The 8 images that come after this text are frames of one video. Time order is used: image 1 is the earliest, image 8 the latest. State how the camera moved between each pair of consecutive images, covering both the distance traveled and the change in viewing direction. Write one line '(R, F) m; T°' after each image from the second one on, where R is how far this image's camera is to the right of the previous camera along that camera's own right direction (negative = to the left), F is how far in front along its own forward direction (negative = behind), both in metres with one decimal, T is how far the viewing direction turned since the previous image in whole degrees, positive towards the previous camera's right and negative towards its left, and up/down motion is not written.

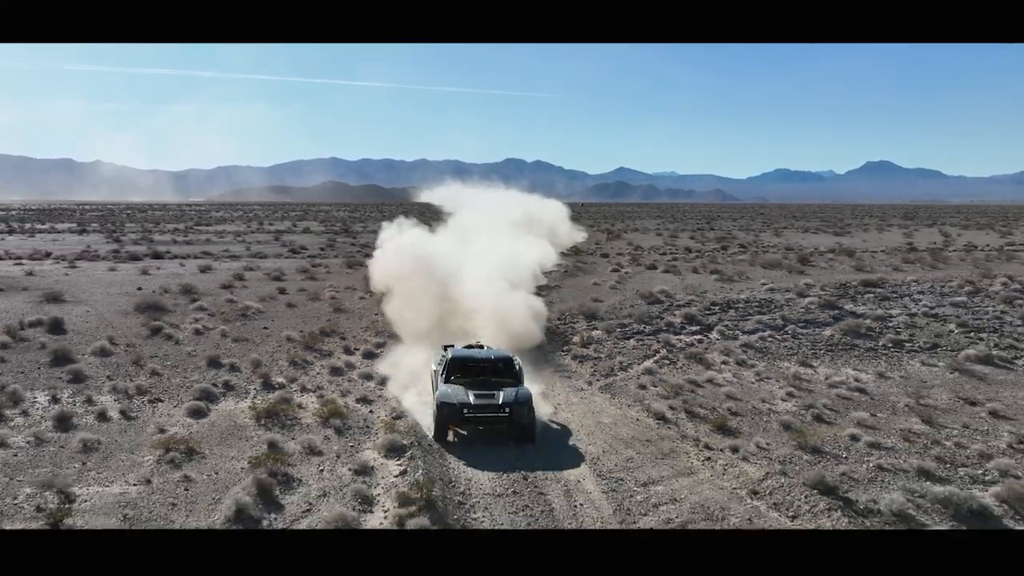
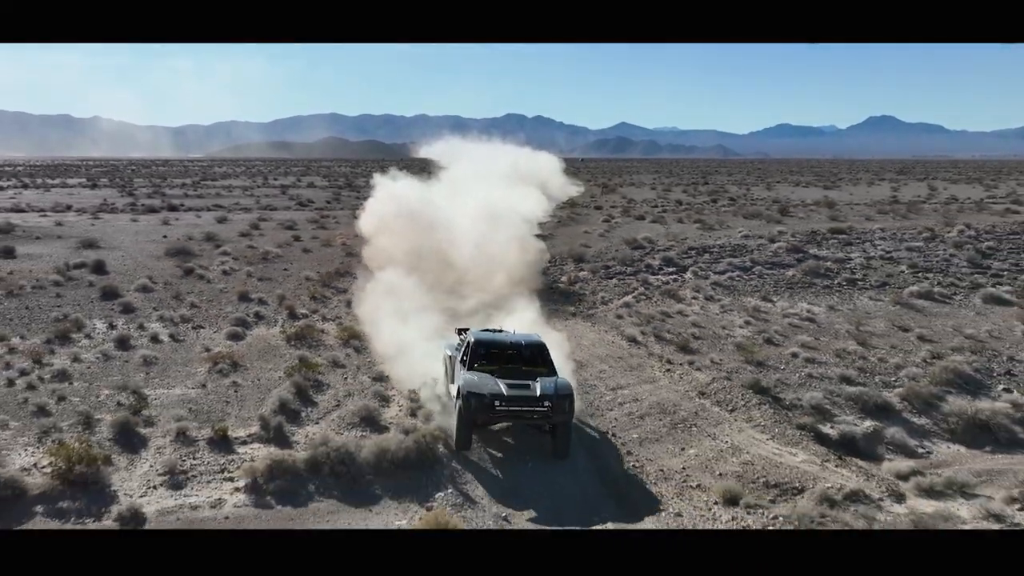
(+0.1, -2.6) m; 0°
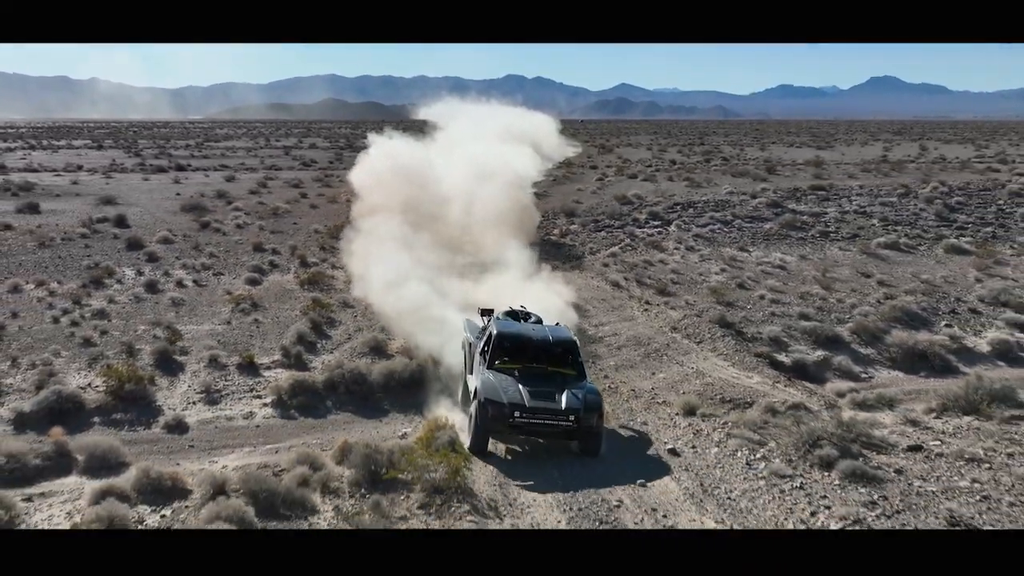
(+0.1, -1.7) m; 0°
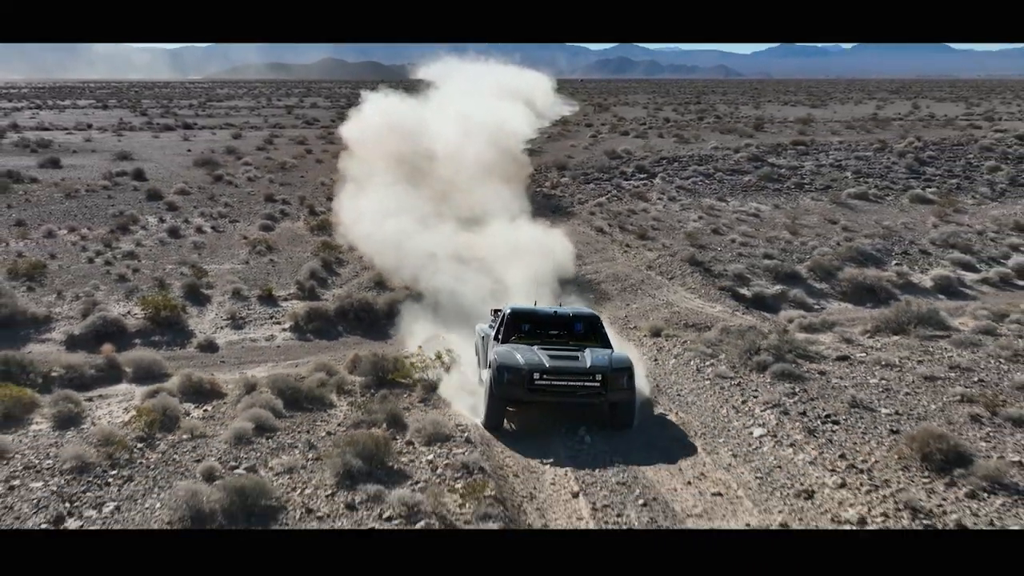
(+0.2, -1.8) m; 0°
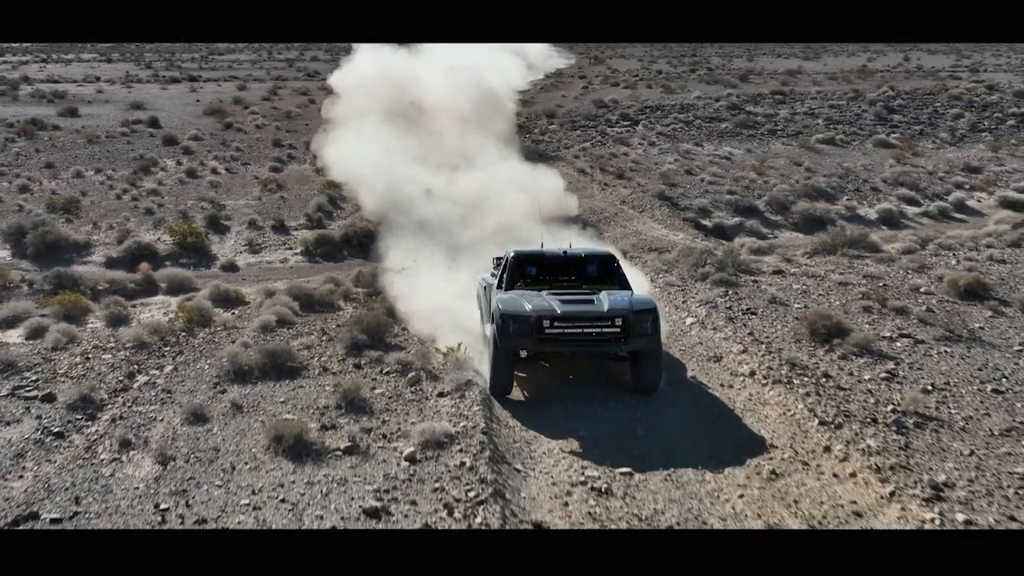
(+0.3, -2.0) m; 0°
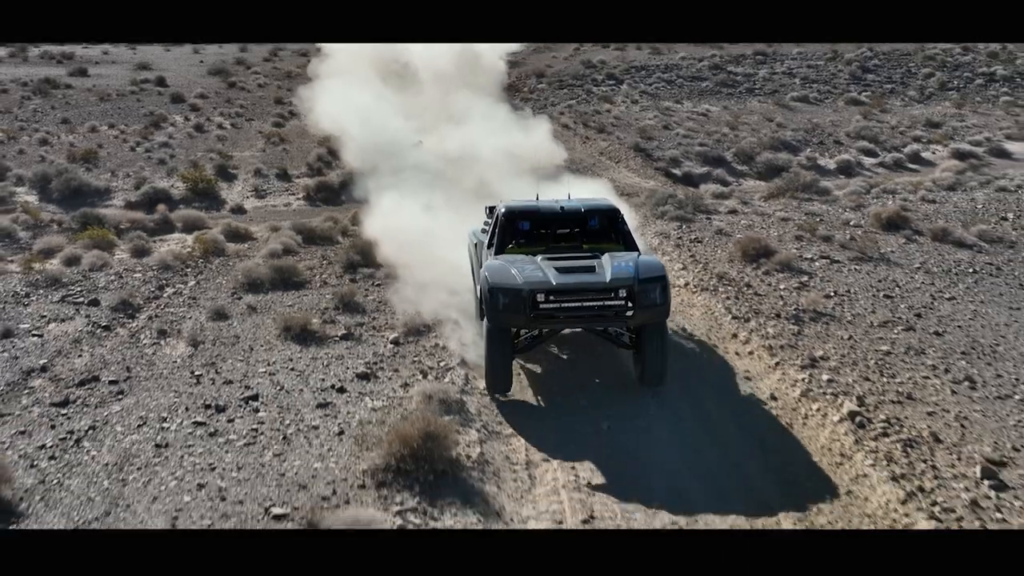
(+0.3, -1.7) m; 0°
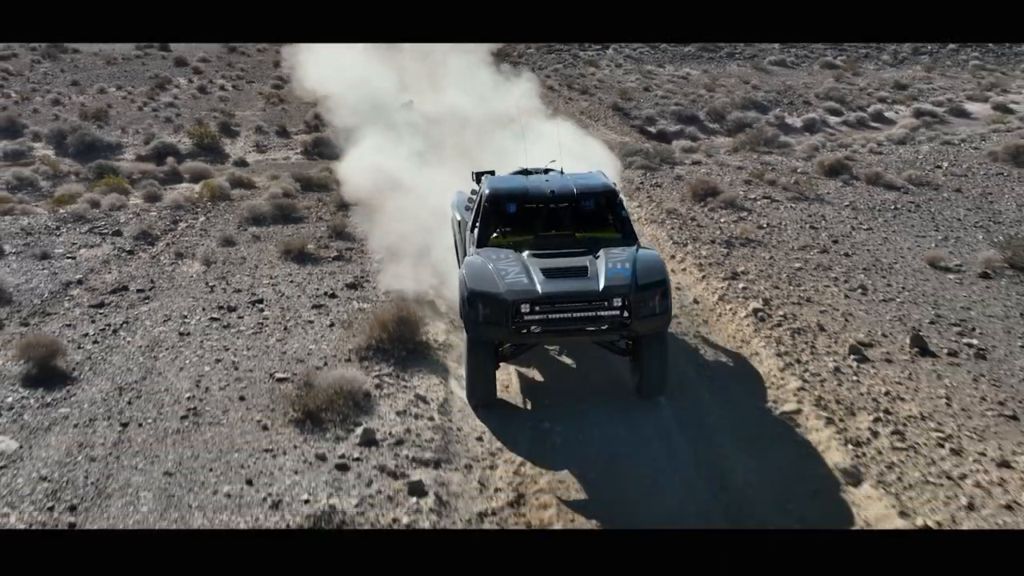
(+0.3, -1.5) m; 0°
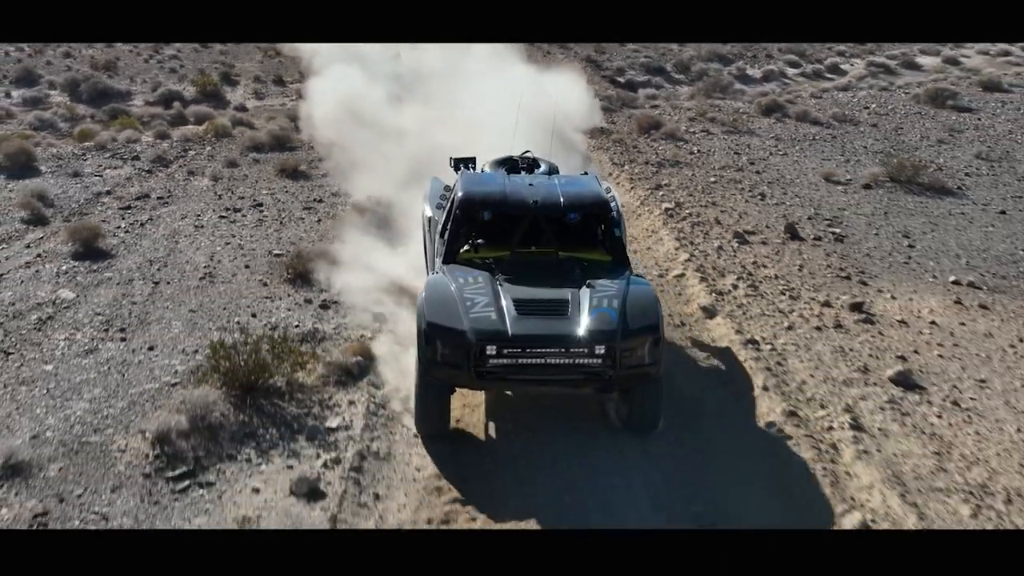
(+0.4, -1.9) m; 0°
